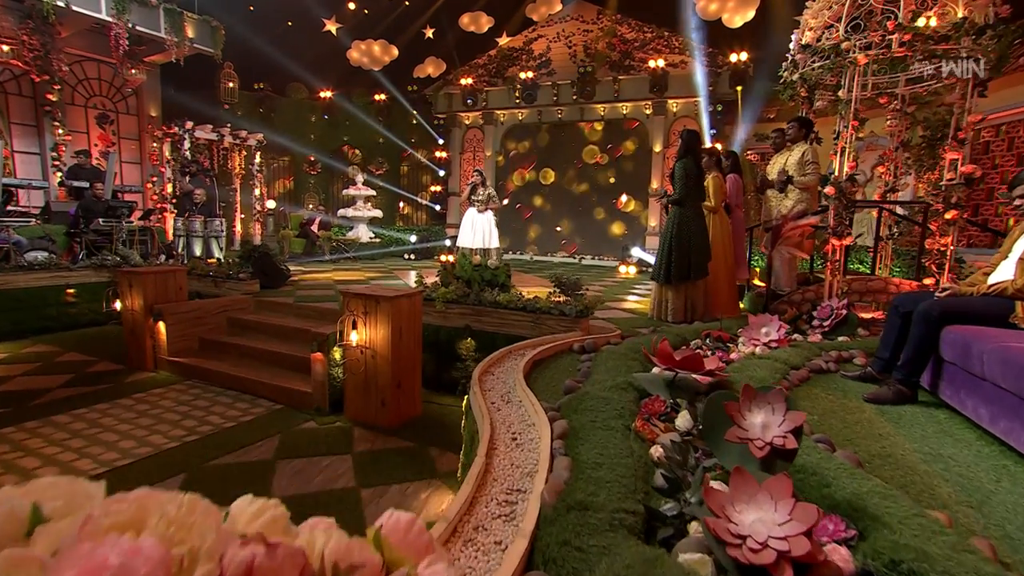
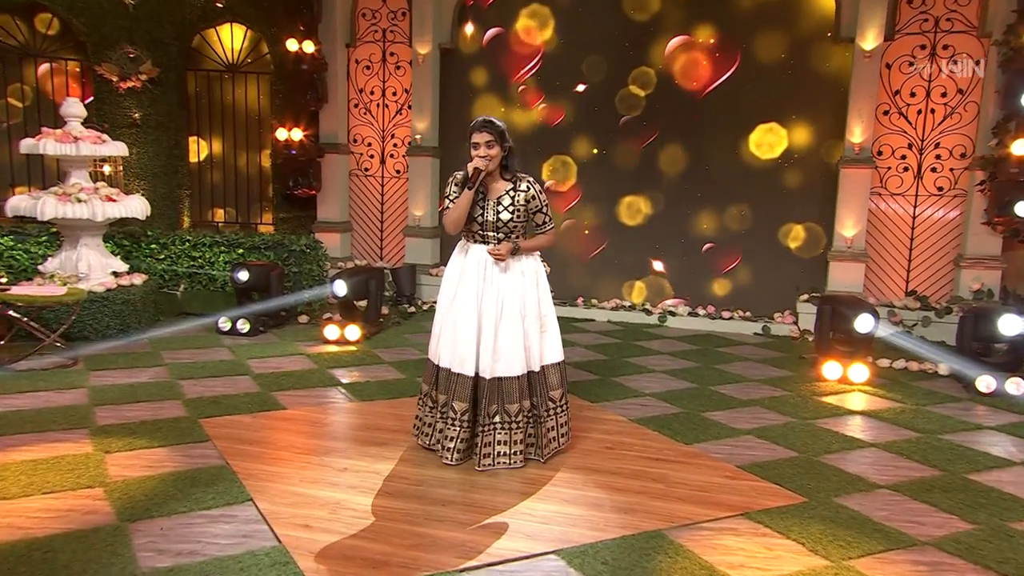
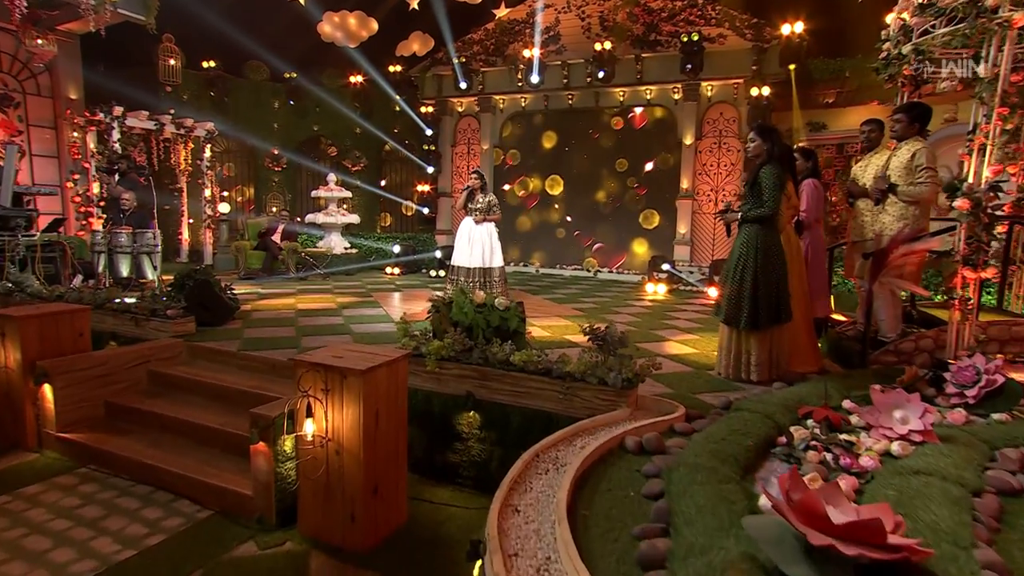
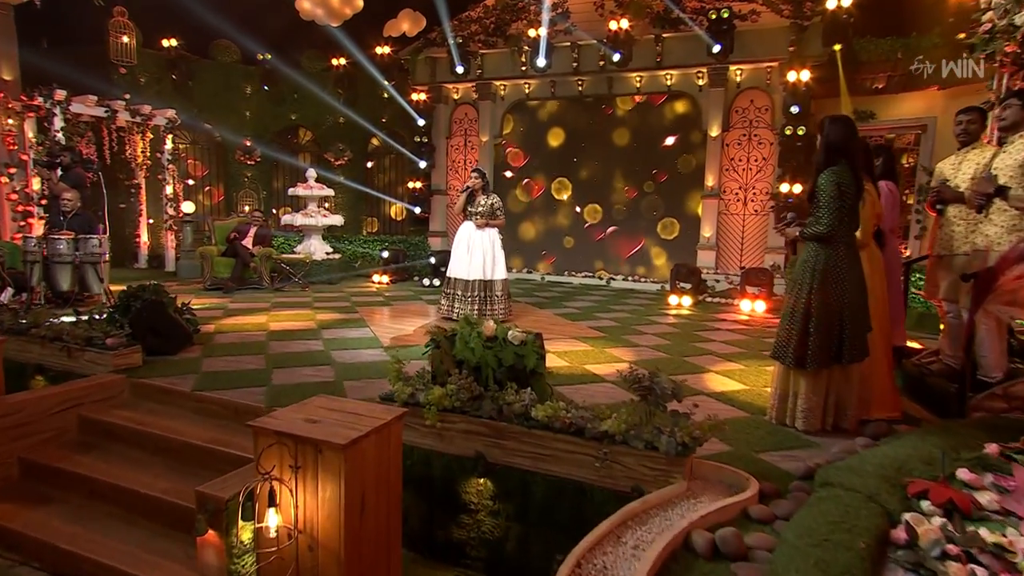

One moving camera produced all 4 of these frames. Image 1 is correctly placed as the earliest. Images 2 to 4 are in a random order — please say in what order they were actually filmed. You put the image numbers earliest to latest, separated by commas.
3, 4, 2
